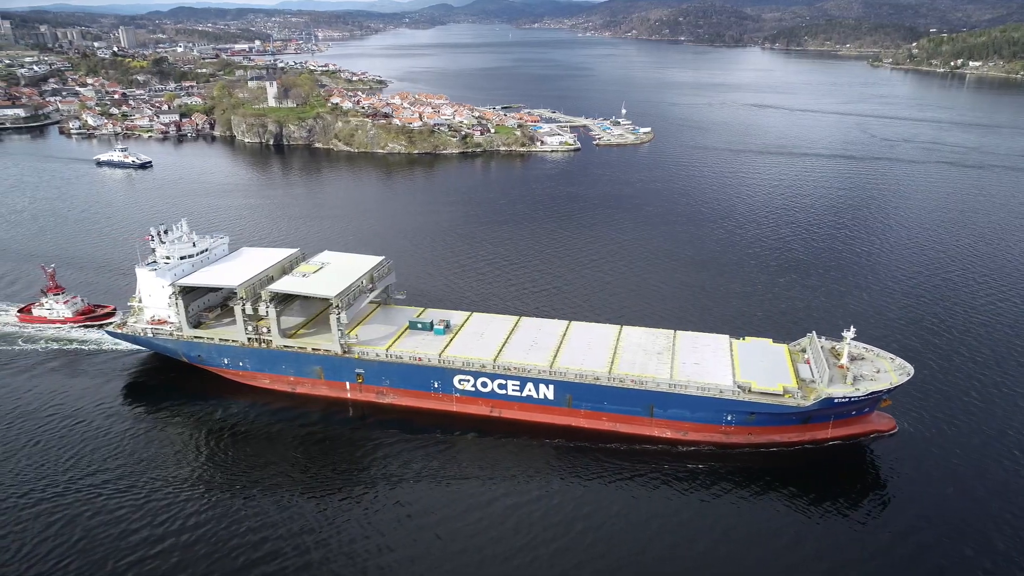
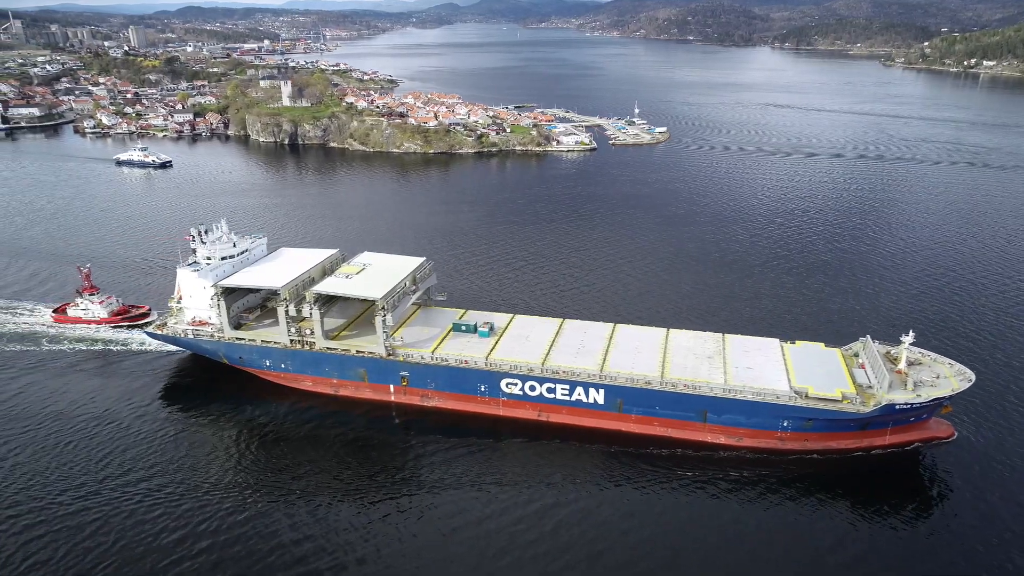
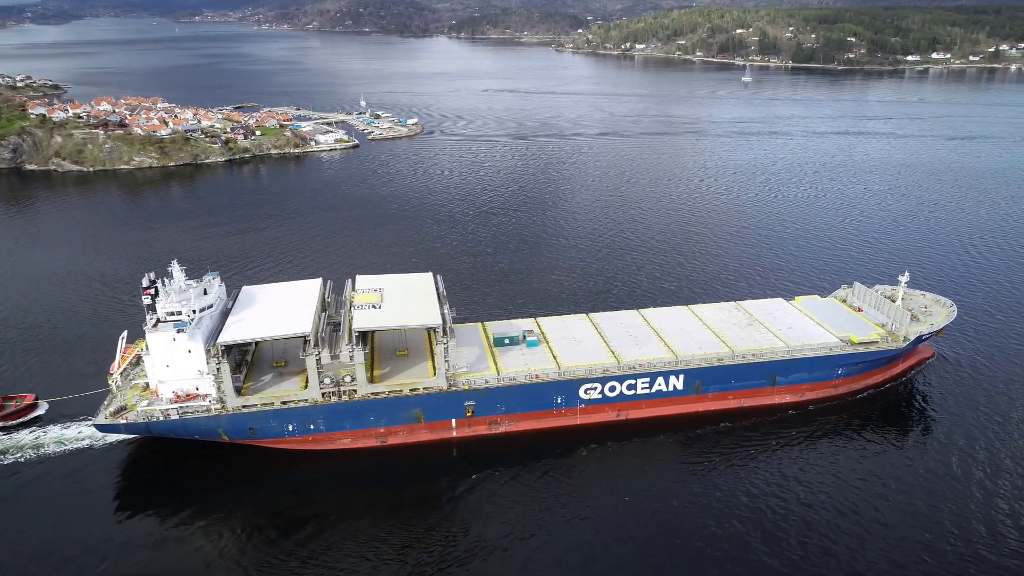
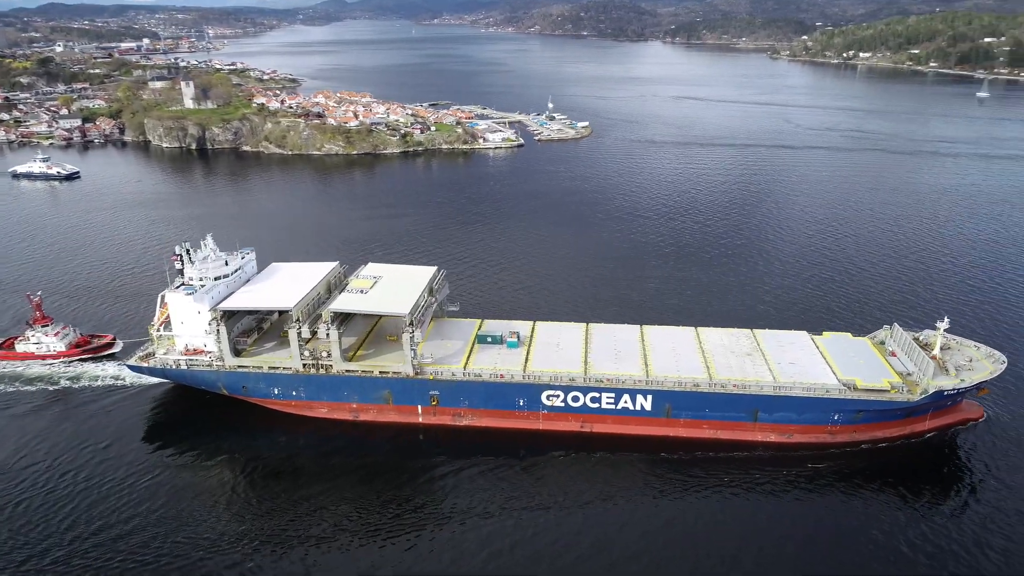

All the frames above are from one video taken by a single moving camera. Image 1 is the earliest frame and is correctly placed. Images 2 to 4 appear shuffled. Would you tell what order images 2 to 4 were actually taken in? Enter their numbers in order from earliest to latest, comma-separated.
2, 4, 3
